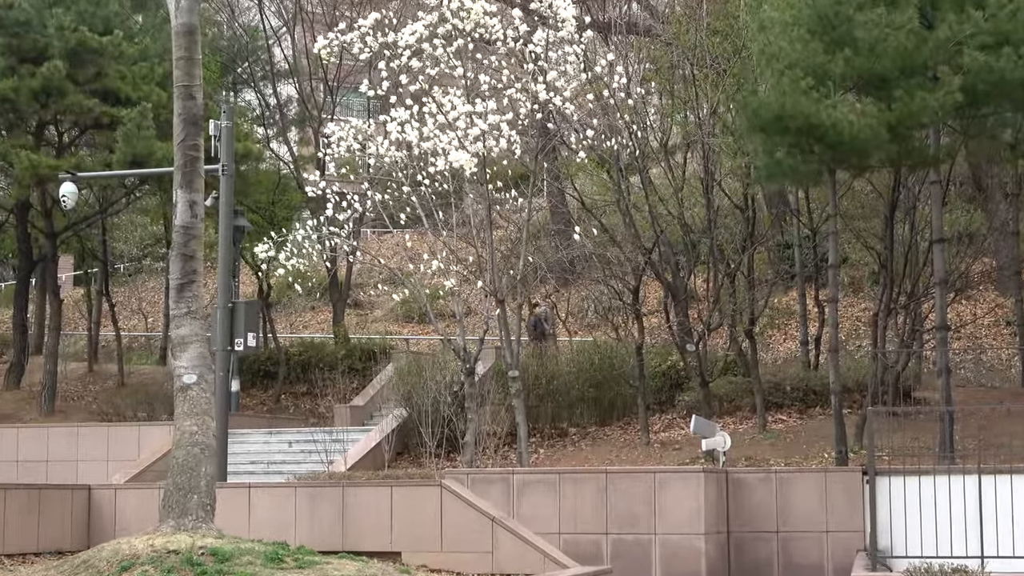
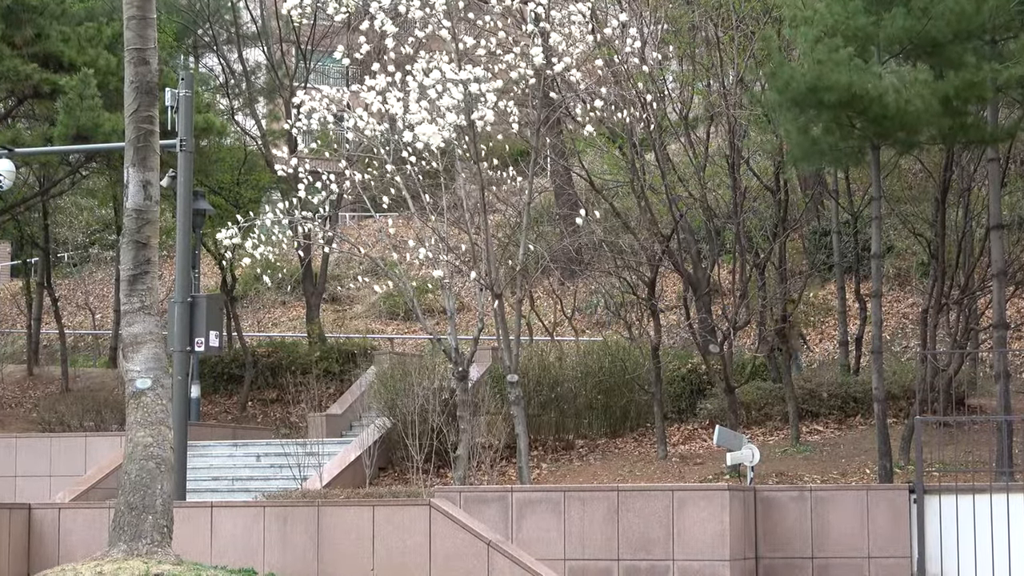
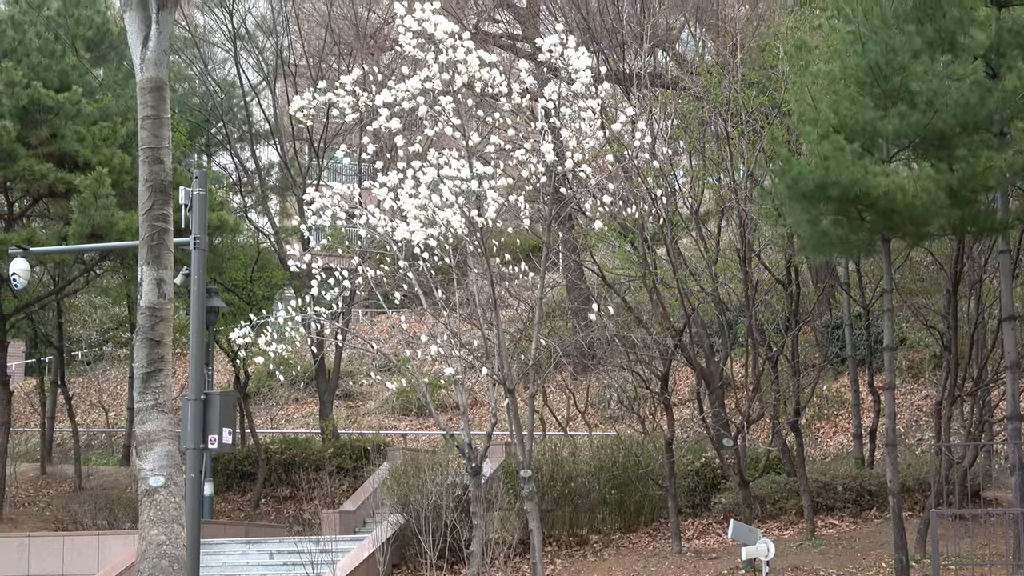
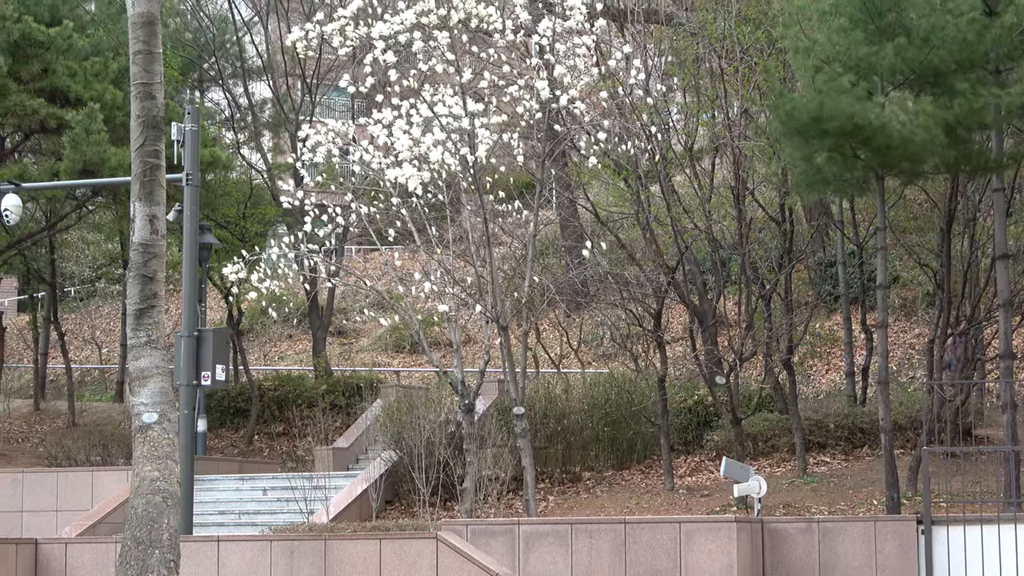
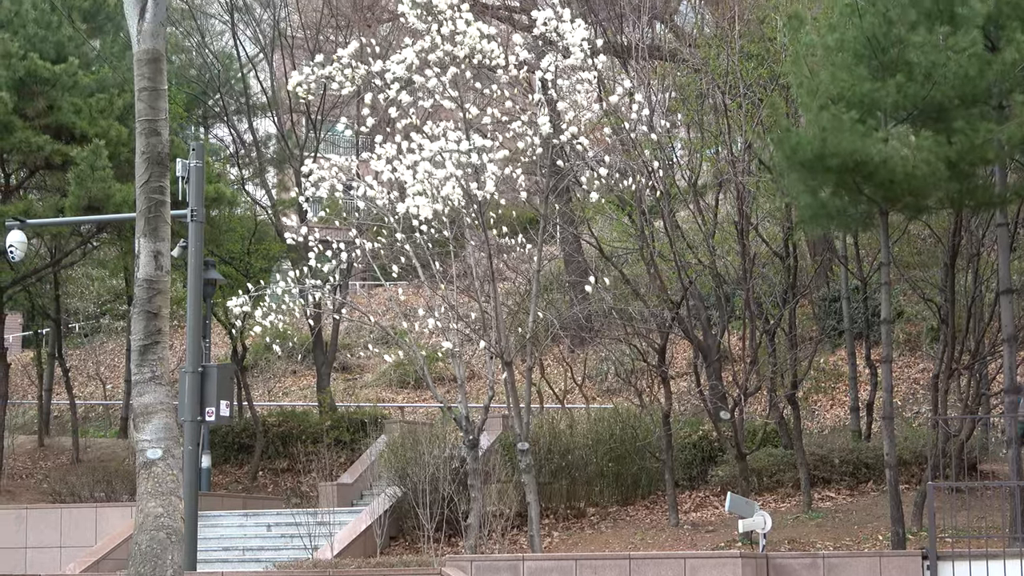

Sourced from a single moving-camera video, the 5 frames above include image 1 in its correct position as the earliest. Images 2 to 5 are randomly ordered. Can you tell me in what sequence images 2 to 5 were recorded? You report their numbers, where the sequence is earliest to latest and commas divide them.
2, 4, 5, 3
